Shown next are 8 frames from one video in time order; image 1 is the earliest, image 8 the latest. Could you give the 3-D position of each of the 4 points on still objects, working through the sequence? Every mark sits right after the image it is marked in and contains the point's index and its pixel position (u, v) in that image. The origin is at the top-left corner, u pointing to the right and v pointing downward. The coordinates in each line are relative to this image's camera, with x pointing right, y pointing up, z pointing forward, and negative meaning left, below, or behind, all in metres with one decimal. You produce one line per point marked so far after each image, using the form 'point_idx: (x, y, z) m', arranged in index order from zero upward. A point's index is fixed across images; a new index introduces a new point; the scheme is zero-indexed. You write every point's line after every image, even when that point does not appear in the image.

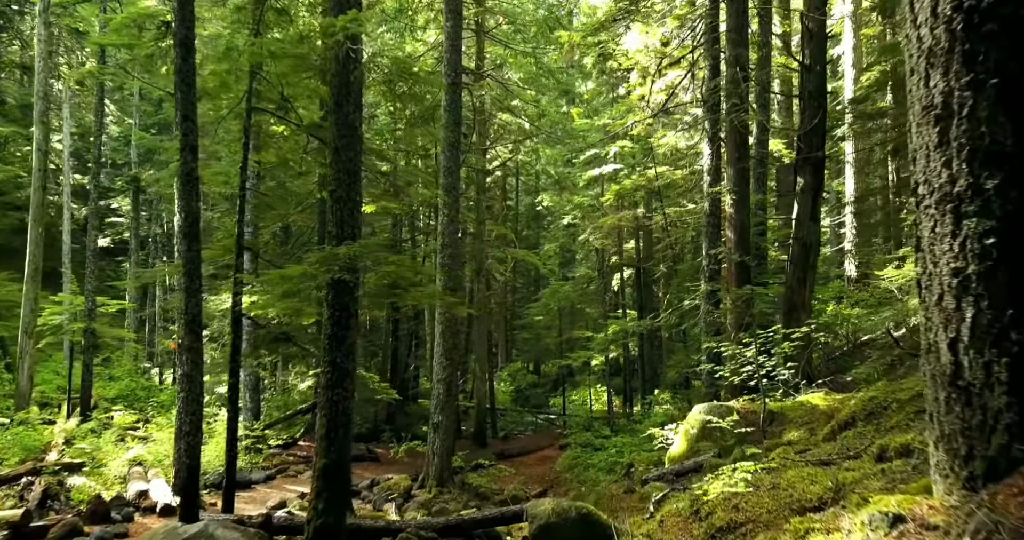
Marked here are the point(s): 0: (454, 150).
0: (-1.1, +2.2, +13.4) m
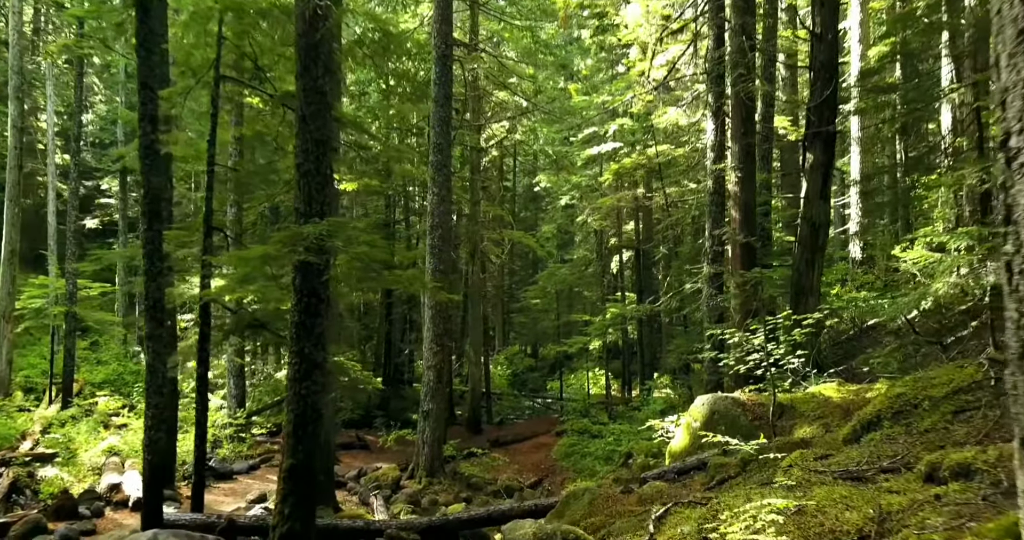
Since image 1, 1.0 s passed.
0: (-1.2, +2.5, +12.8) m
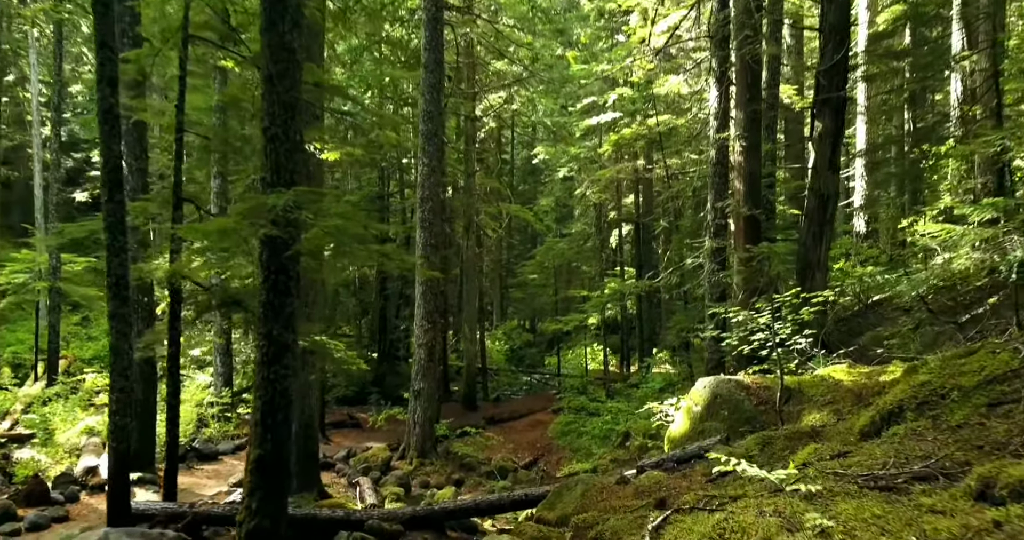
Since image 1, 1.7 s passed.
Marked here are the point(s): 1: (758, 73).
0: (-1.3, +3.0, +12.2) m
1: (+3.5, +2.8, +10.2) m
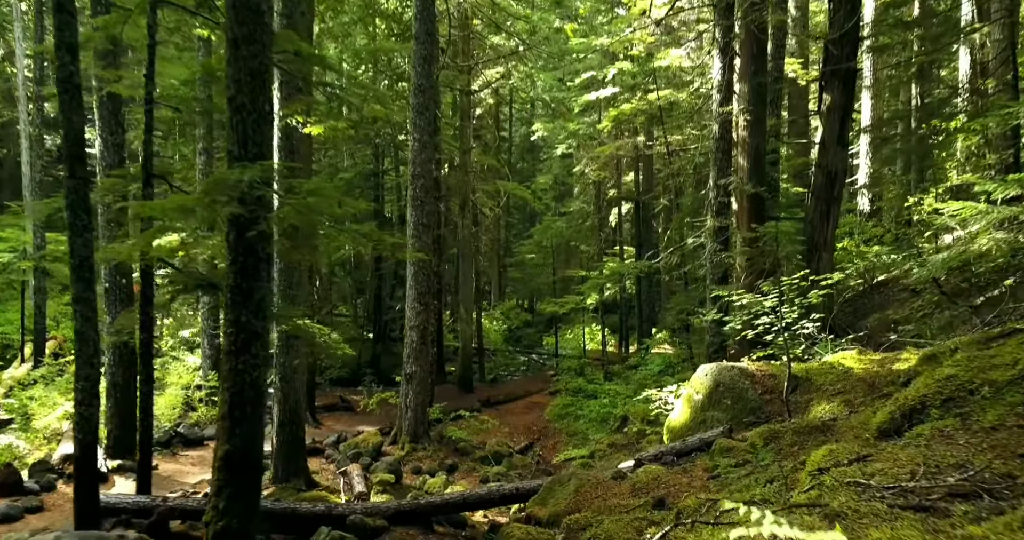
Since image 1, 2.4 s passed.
0: (-1.4, +3.3, +11.7) m
1: (+3.4, +3.1, +9.7) m
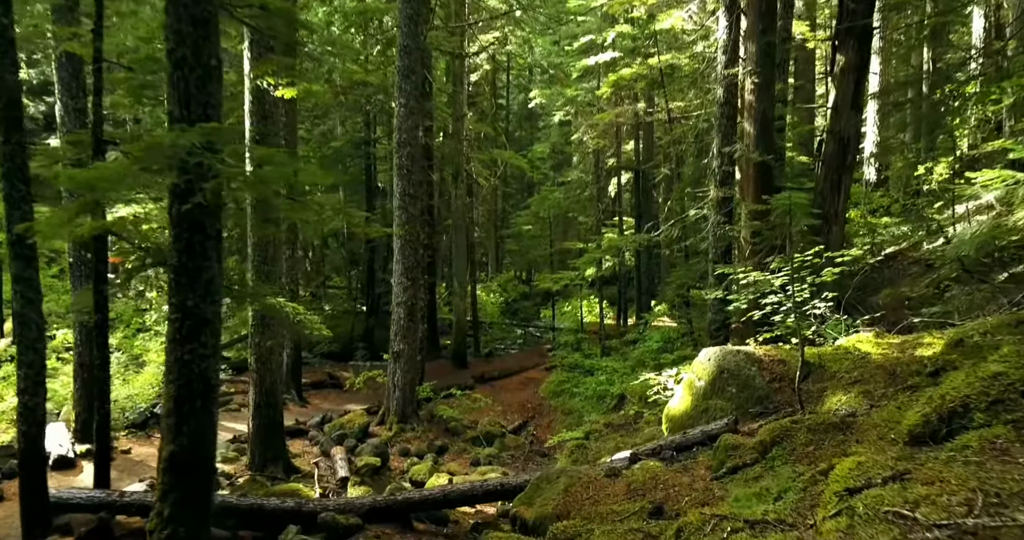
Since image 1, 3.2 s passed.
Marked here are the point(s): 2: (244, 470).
0: (-1.5, +3.7, +11.0) m
1: (+3.3, +3.4, +9.0) m
2: (-3.1, -2.3, +8.4) m
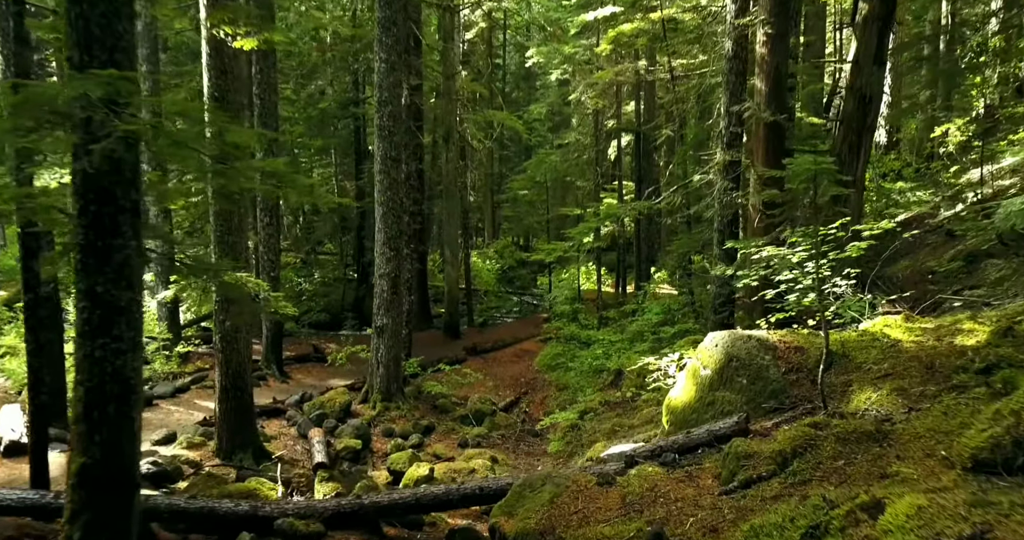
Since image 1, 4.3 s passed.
0: (-1.6, +4.2, +10.1) m
1: (+3.1, +3.7, +8.1) m
2: (-3.2, -2.0, +7.8) m
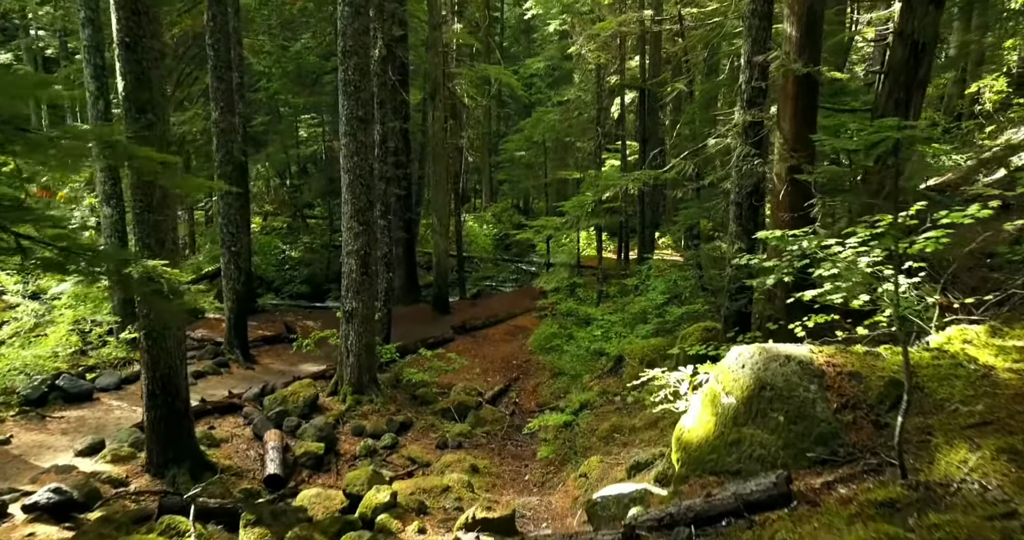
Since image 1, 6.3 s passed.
0: (-1.8, +4.4, +8.6) m
1: (+3.0, +3.9, +6.7) m
2: (-3.4, -1.9, +6.7) m
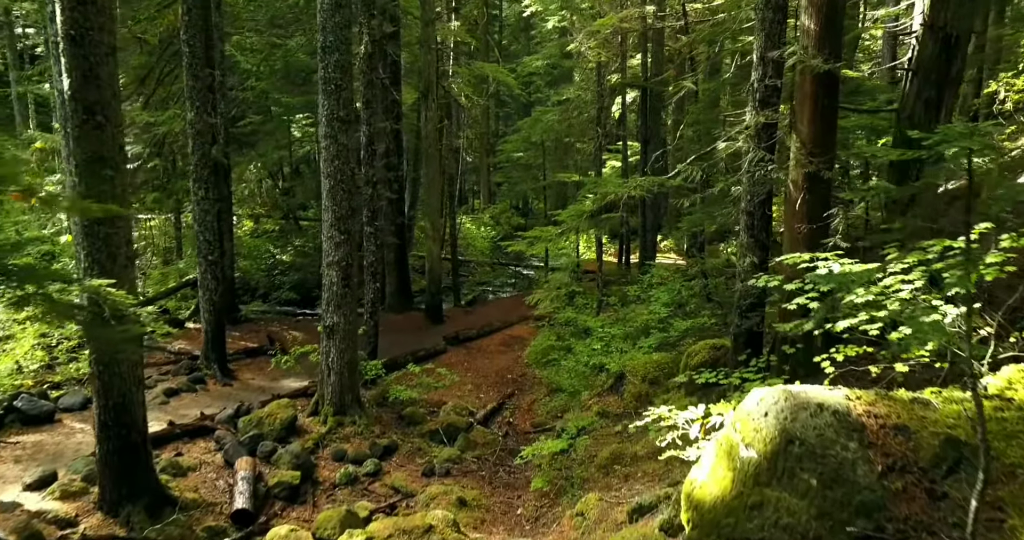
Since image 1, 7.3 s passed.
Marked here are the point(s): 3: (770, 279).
0: (-1.9, +4.3, +8.0) m
1: (+2.9, +3.7, +6.0) m
2: (-3.5, -2.0, +6.1) m
3: (+1.9, 0.0, +5.2) m
